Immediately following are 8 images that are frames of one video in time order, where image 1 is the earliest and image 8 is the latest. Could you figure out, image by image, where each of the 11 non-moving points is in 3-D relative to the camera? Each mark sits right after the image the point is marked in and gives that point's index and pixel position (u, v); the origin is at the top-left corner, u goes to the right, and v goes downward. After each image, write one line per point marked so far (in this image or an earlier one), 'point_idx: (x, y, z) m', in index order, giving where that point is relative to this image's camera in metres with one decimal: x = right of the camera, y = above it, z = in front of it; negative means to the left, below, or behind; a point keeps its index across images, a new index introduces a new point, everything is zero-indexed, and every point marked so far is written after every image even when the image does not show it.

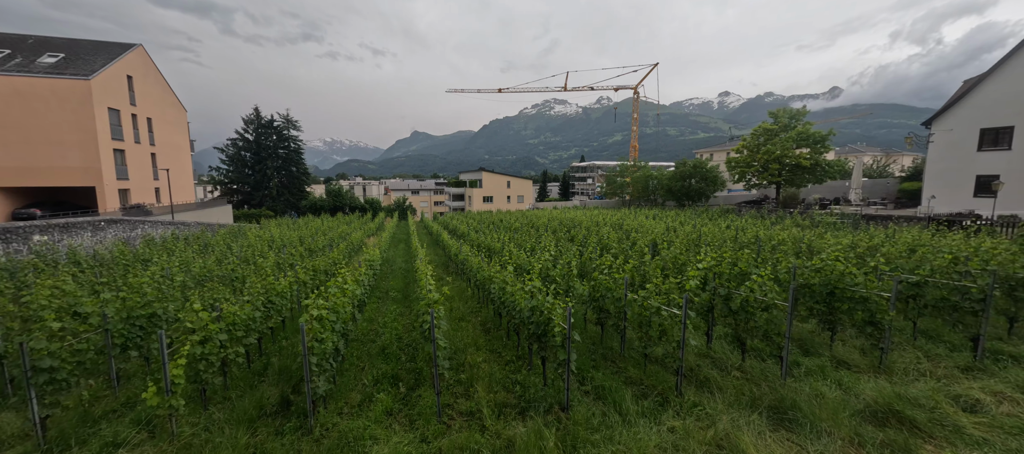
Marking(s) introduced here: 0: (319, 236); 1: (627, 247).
0: (-9.2, -0.4, +17.8) m
1: (+3.1, -0.6, +10.1) m
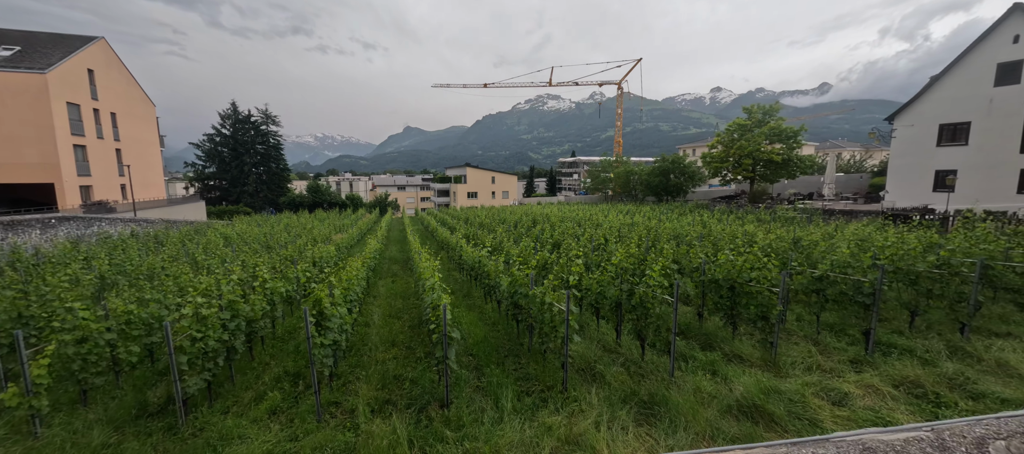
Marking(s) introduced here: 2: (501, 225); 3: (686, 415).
0: (-10.8, -0.3, +17.6) m
1: (+1.7, -0.4, +10.1) m
2: (-0.5, 0.0, +17.1) m
3: (+1.7, -1.8, +3.7) m
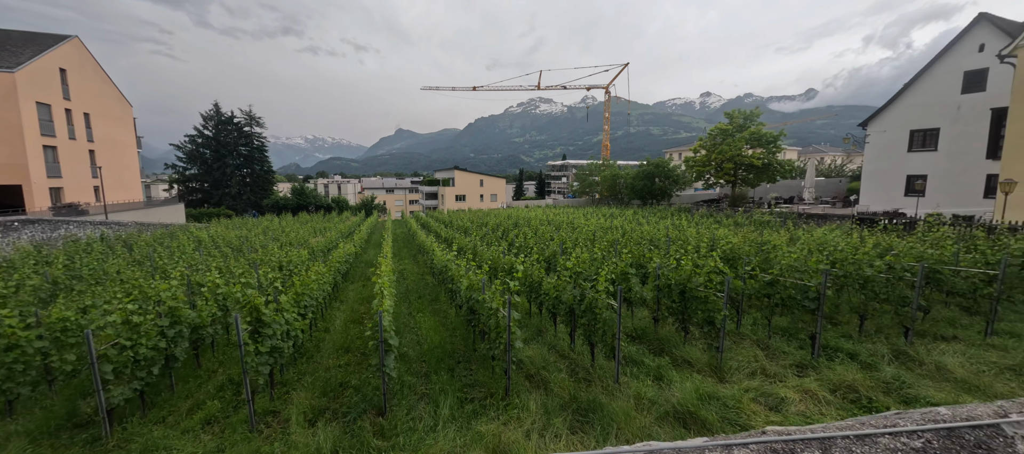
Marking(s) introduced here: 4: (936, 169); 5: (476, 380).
0: (-11.7, -0.4, +17.3) m
1: (+0.9, -0.5, +10.1) m
2: (-1.4, -0.1, +17.0) m
3: (+1.0, -1.9, +3.6) m
4: (+17.8, +2.5, +15.7) m
5: (-0.5, -1.9, +4.8) m
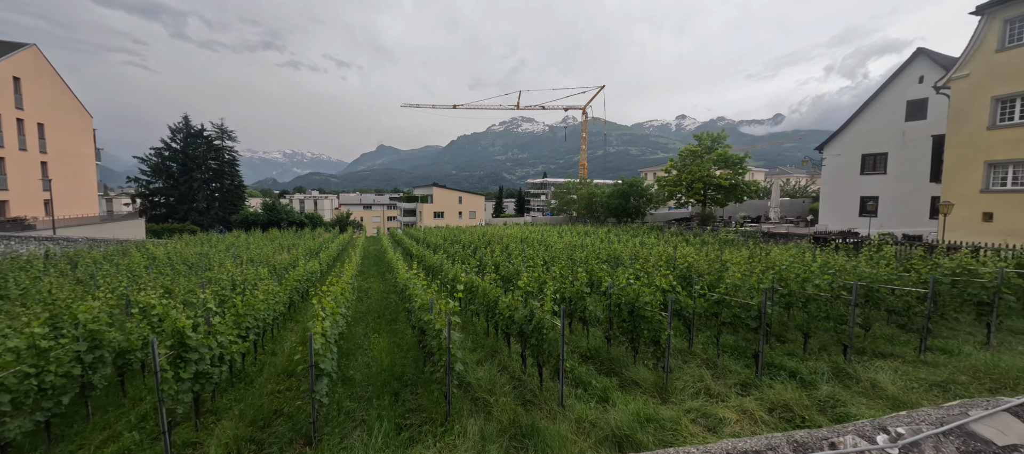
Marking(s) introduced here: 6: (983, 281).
0: (-13.0, -1.2, +16.7) m
1: (-0.1, -1.0, +10.0) m
2: (-2.7, -0.9, +16.9) m
3: (+0.4, -2.1, +3.5) m
4: (+16.6, +1.6, +16.6) m
5: (-1.1, -2.2, +4.6) m
6: (+7.3, -0.9, +5.9) m
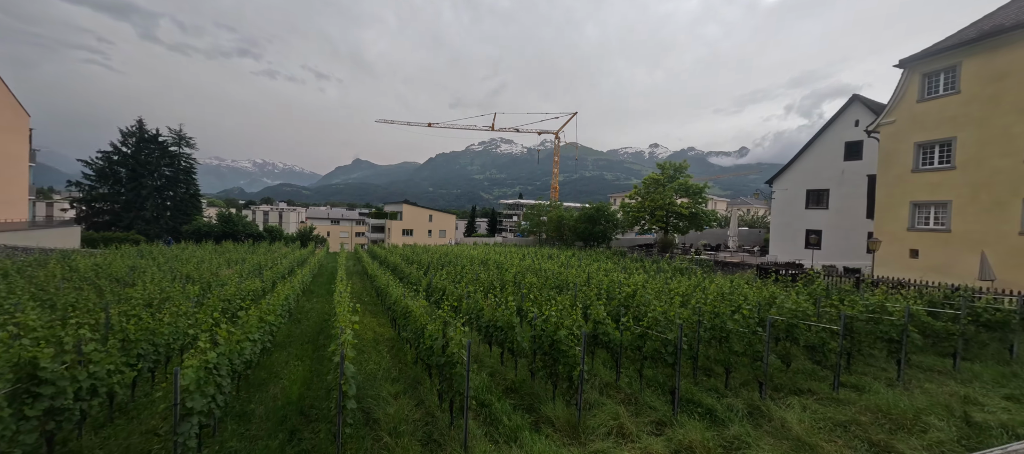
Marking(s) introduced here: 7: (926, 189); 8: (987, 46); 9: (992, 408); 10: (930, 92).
0: (-14.8, -1.6, +15.6) m
1: (-1.5, -1.6, +9.8) m
2: (-4.6, -1.8, +16.4) m
3: (-0.6, -2.4, +3.3) m
4: (+14.8, +0.1, +17.5) m
5: (-2.2, -2.5, +4.2) m
6: (+6.2, -1.5, +6.1) m
7: (+13.8, +1.3, +12.4) m
8: (+14.2, +5.4, +11.1) m
9: (+6.3, -2.4, +4.9) m
10: (+14.0, +4.5, +12.5) m
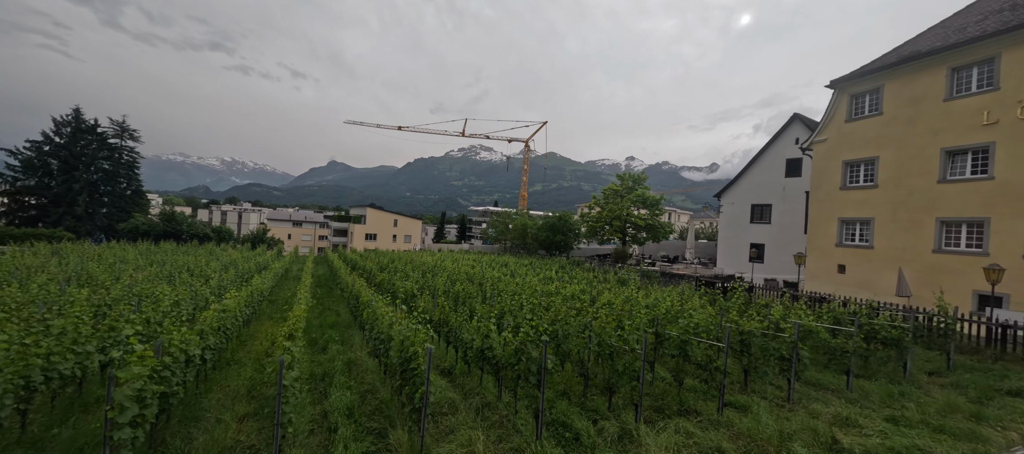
0: (-17.1, -1.5, +14.2) m
1: (-3.5, -1.7, +9.1) m
2: (-7.0, -1.9, +15.6) m
3: (-2.3, -2.4, +2.7) m
4: (+12.3, -0.6, +17.8) m
5: (-4.0, -2.4, +3.6) m
6: (+4.3, -1.7, +5.9) m
7: (+11.6, +0.7, +12.7) m
8: (+12.2, +4.9, +11.6) m
9: (+4.5, -2.6, +4.7) m
10: (+11.9, +4.0, +12.9) m
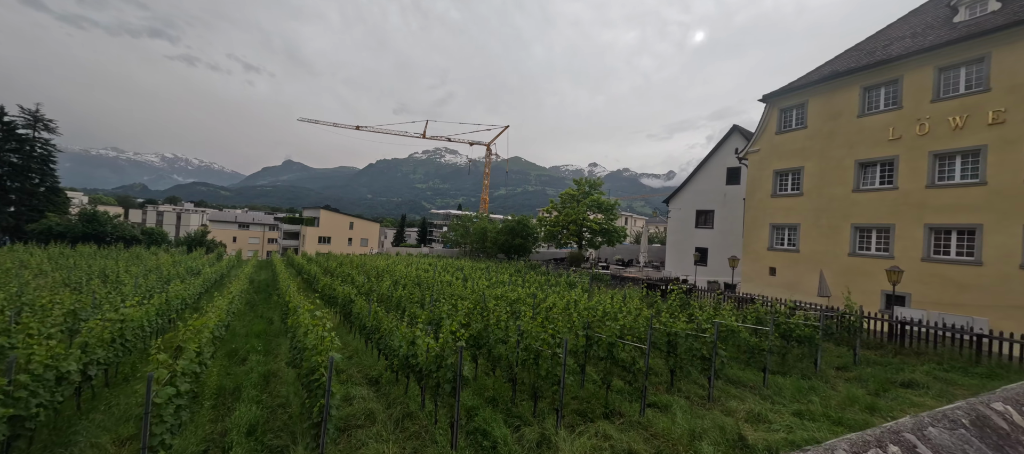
0: (-18.9, -1.5, +12.4) m
1: (-4.9, -1.8, +8.6) m
2: (-9.0, -2.0, +14.8) m
3: (-3.1, -2.3, +2.3) m
4: (+10.1, -0.8, +18.8) m
5: (-4.9, -2.4, +3.0) m
6: (+3.2, -1.8, +6.2) m
7: (+9.8, +0.5, +13.6) m
8: (+10.5, +4.7, +12.5) m
9: (+3.5, -2.6, +4.9) m
10: (+10.1, +3.8, +13.9) m
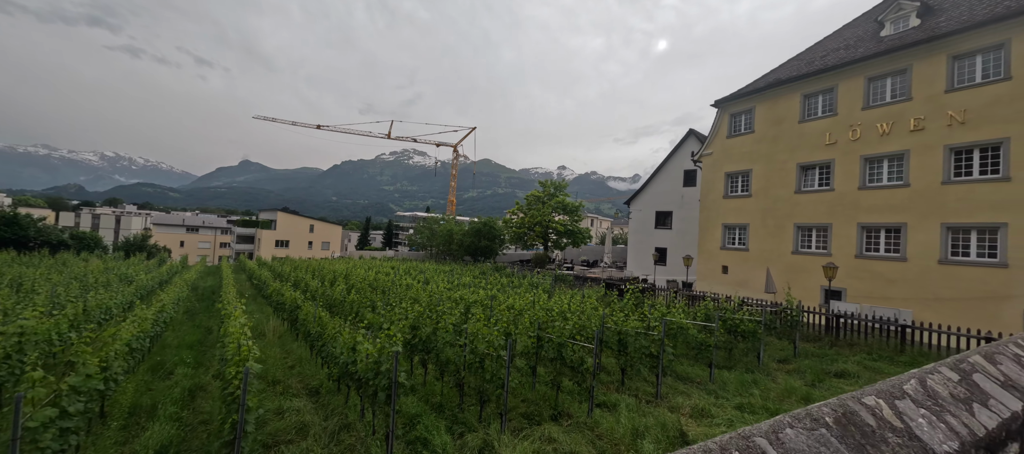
0: (-20.2, -1.6, +10.7) m
1: (-5.9, -1.8, +8.0) m
2: (-10.4, -2.1, +13.9) m
3: (-3.6, -2.3, +1.9) m
4: (+8.2, -0.9, +19.3) m
5: (-5.4, -2.4, +2.4) m
6: (+2.4, -1.8, +6.2) m
7: (+8.4, +0.5, +14.2) m
8: (+9.2, +4.7, +13.2) m
9: (+2.7, -2.6, +5.0) m
10: (+8.7, +3.8, +14.5) m
